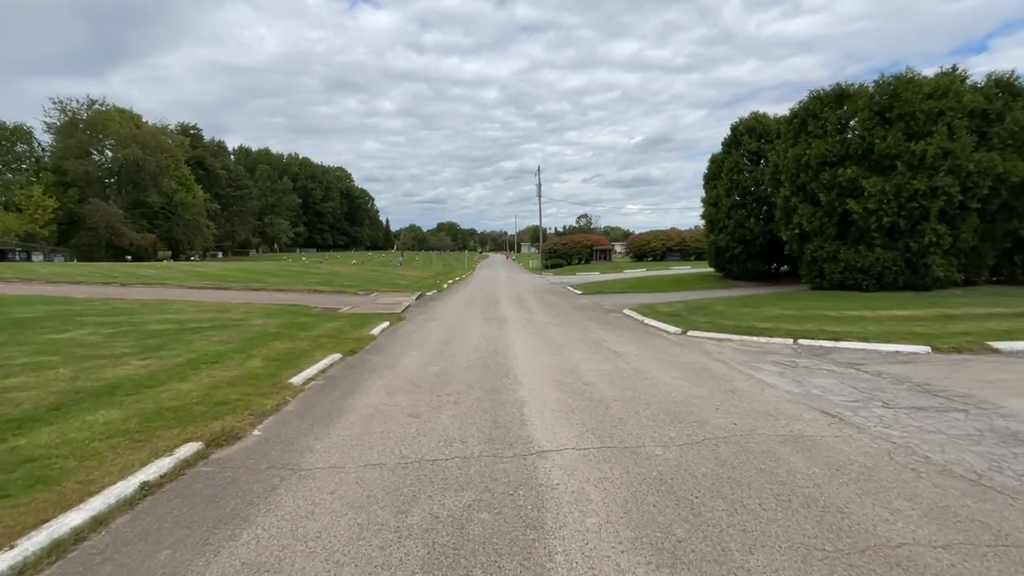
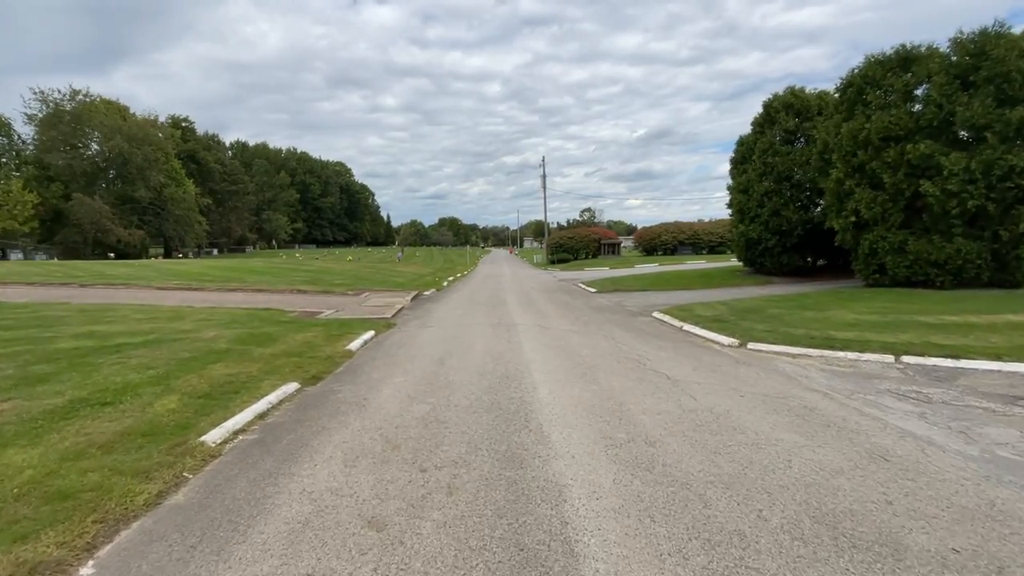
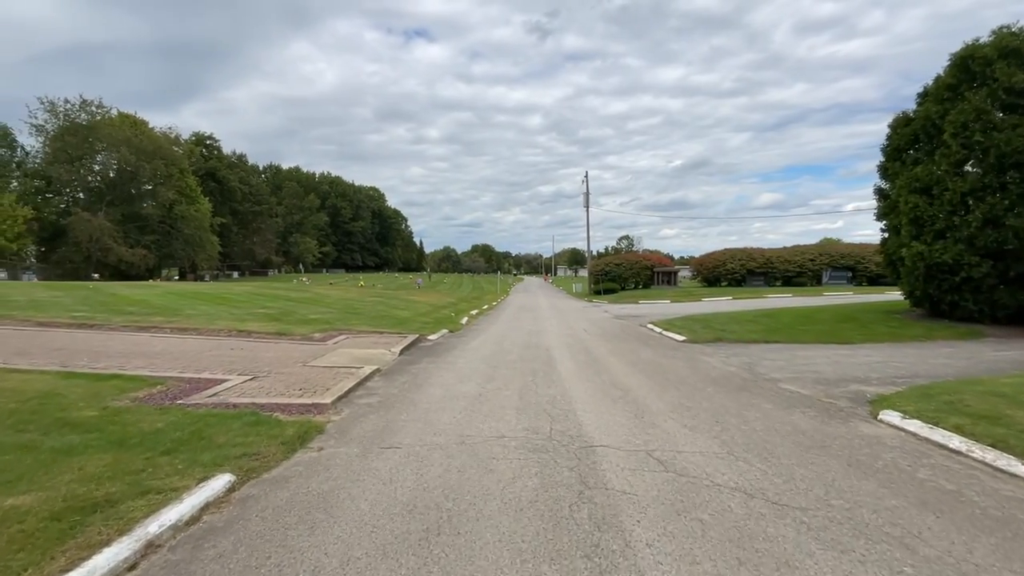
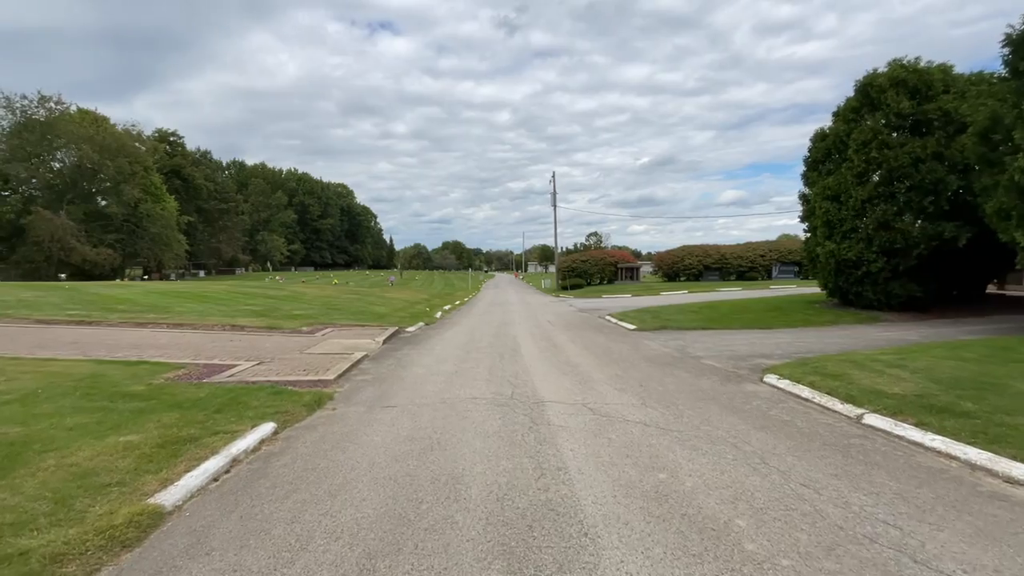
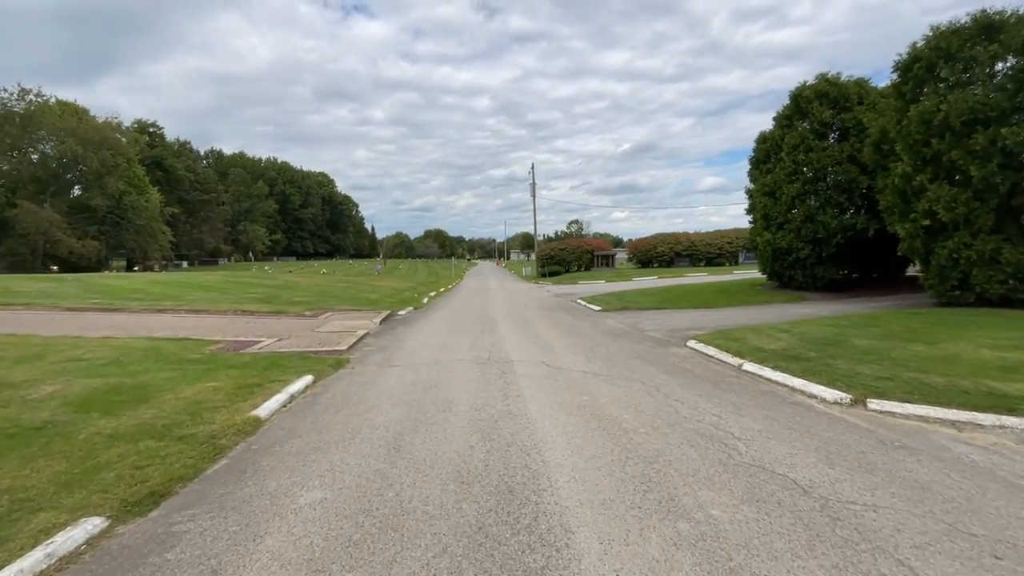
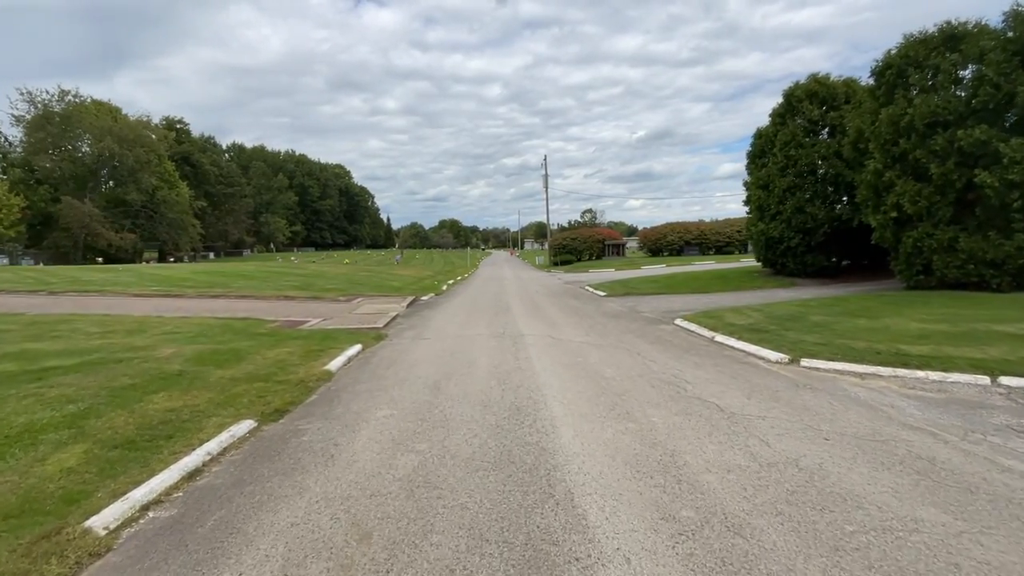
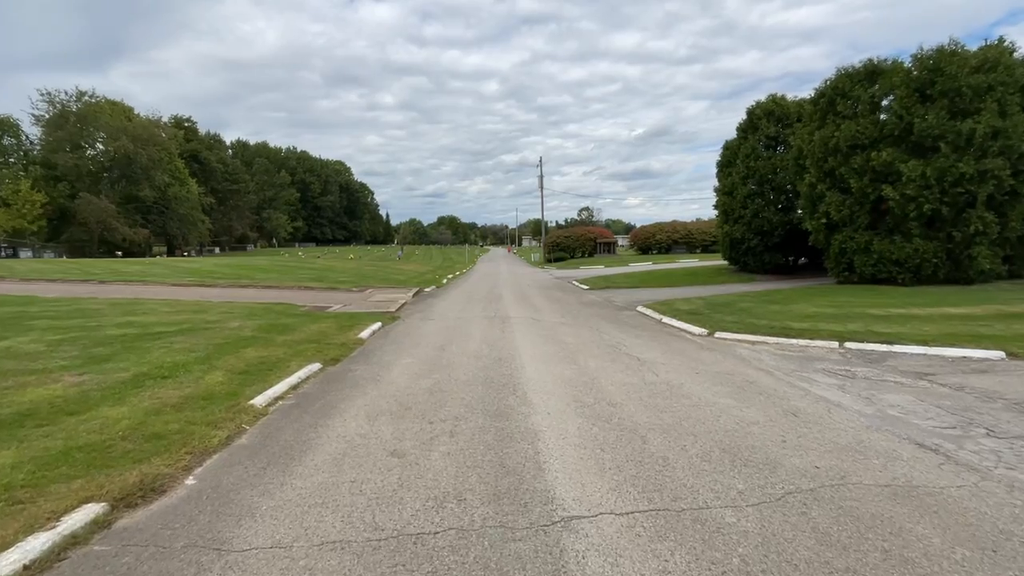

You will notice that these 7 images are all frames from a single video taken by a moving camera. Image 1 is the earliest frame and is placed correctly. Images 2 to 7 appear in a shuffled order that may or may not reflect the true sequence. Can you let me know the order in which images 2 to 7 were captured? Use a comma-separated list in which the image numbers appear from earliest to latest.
7, 2, 6, 5, 4, 3
